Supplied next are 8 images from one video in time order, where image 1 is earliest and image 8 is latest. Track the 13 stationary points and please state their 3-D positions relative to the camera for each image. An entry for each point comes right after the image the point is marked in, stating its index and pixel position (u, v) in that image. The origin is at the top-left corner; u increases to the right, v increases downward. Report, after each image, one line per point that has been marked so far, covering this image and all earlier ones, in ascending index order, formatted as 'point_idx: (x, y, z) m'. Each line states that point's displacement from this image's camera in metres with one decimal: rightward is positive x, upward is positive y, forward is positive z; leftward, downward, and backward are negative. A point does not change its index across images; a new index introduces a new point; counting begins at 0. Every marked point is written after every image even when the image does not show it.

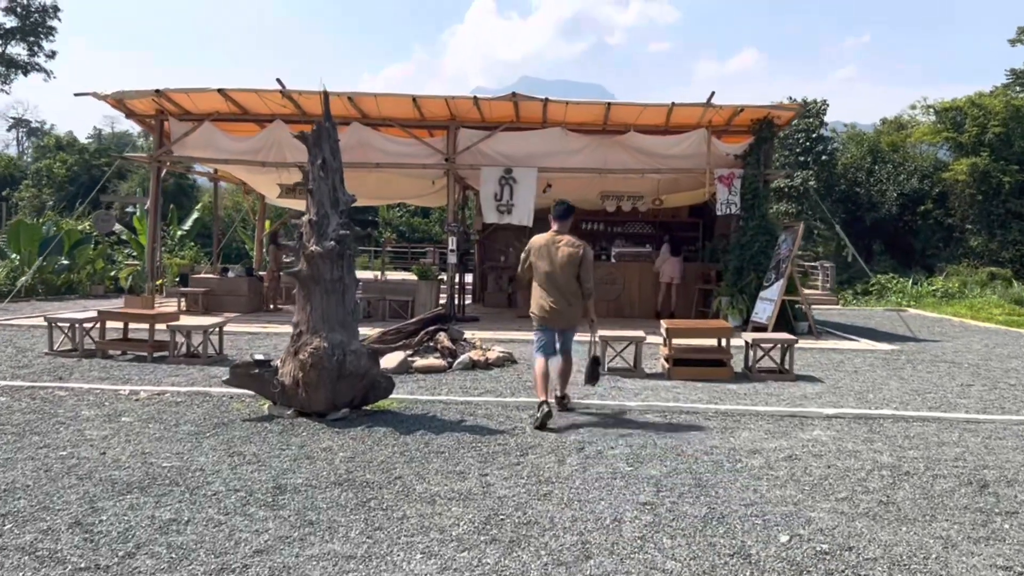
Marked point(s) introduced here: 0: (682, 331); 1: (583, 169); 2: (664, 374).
0: (+1.4, -0.4, +6.8) m
1: (+0.9, +1.6, +11.4) m
2: (+1.2, -0.7, +7.0) m
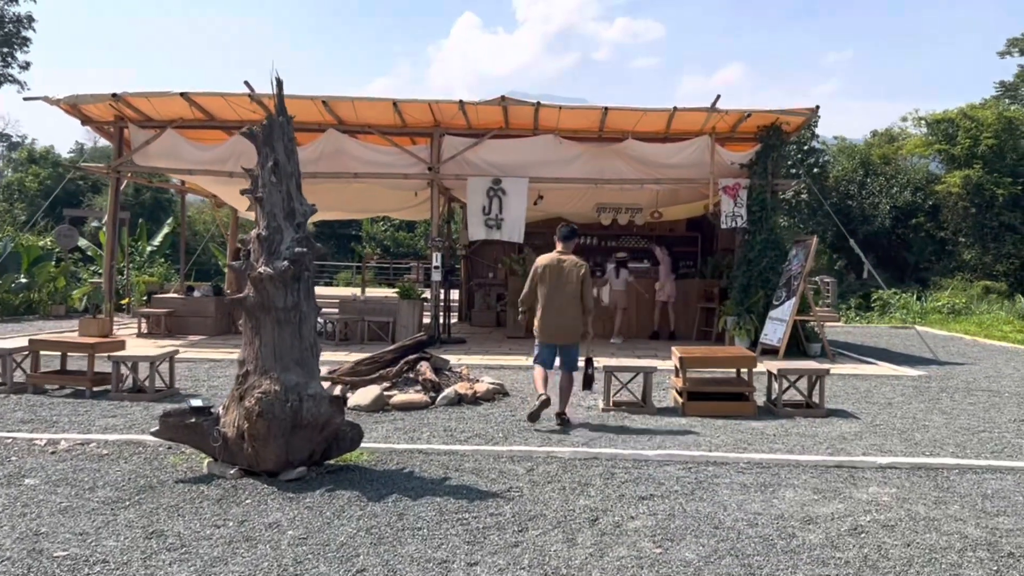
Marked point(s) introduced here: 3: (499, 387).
0: (+1.3, -0.5, +6.0) m
1: (+0.8, +1.3, +10.6) m
2: (+1.2, -0.9, +6.1) m
3: (-0.1, -0.8, +6.6) m
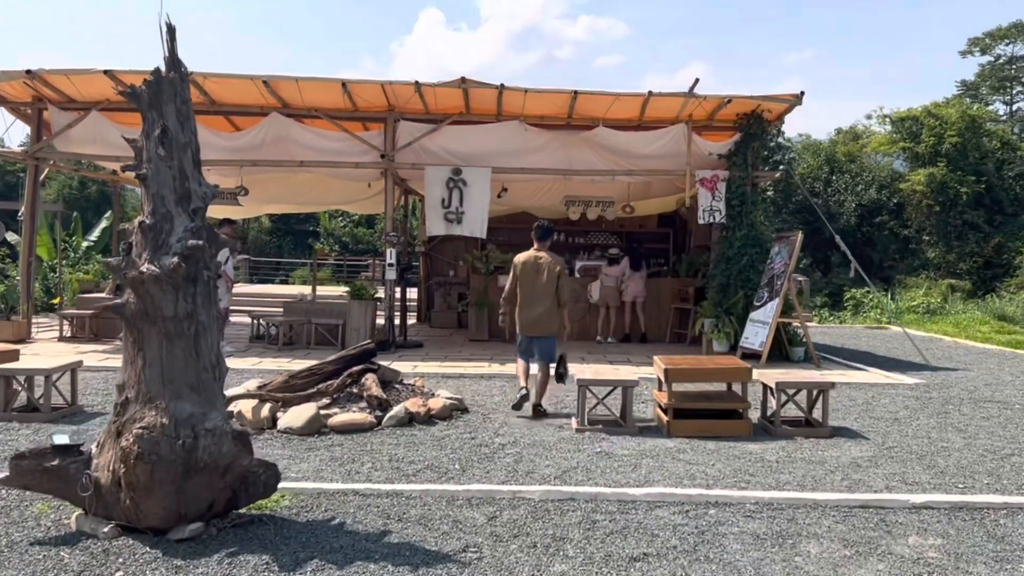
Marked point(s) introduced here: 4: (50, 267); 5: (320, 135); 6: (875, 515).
0: (+1.1, -0.5, +5.2) m
1: (+0.4, +1.3, +9.7) m
2: (+0.9, -0.9, +5.3) m
3: (-0.4, -0.8, +5.8) m
4: (-7.9, +0.3, +14.9) m
5: (-2.2, +1.7, +9.8) m
6: (+1.5, -0.9, +3.6) m
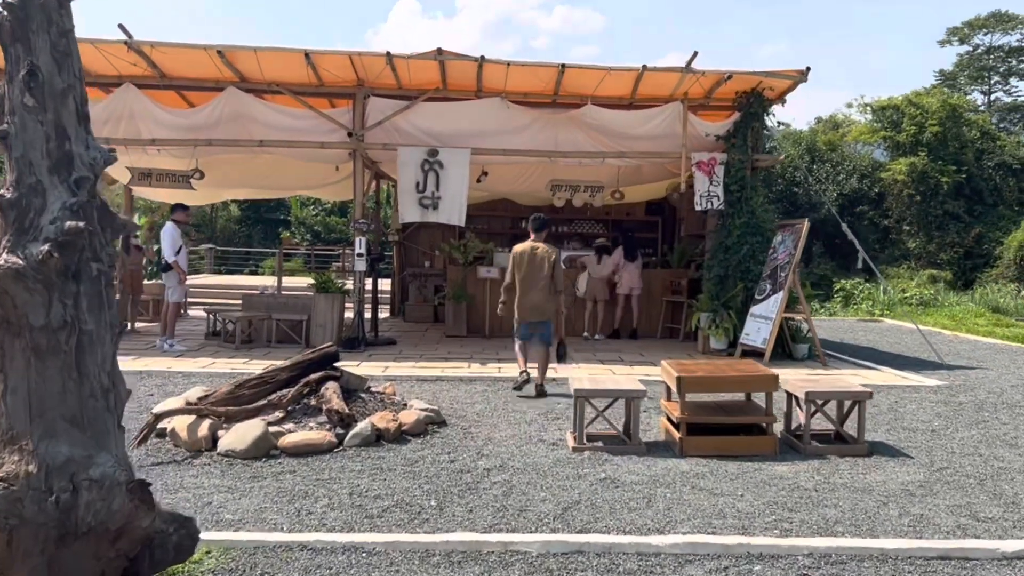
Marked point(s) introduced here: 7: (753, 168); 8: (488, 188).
0: (+1.0, -0.5, +4.4) m
1: (+0.2, +1.4, +8.9) m
2: (+0.8, -0.8, +4.6) m
3: (-0.5, -0.7, +5.0) m
4: (-8.2, +0.5, +13.8) m
5: (-2.4, +1.8, +8.9) m
6: (+1.5, -0.9, +2.9) m
7: (+2.5, +1.3, +9.1) m
8: (-0.3, +1.2, +10.7) m
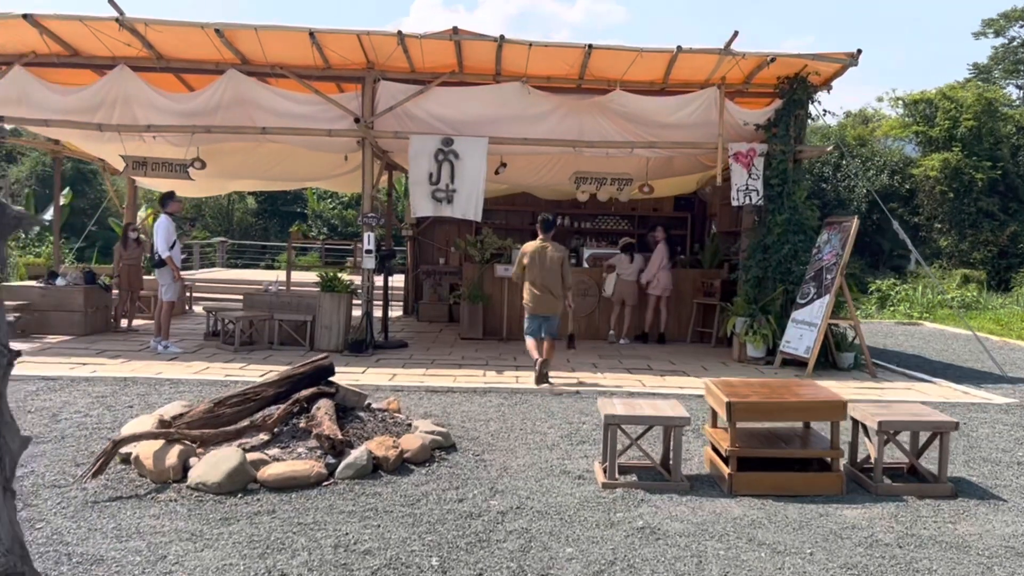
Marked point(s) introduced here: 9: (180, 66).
0: (+1.1, -0.5, +3.8) m
1: (+0.4, +1.4, +8.3) m
2: (+0.9, -0.9, +3.9) m
3: (-0.4, -0.8, +4.3) m
4: (-7.9, +0.6, +13.4) m
5: (-2.2, +1.8, +8.3) m
6: (+1.5, -1.0, +2.2) m
7: (+2.7, +1.2, +8.4) m
8: (-0.1, +1.3, +10.1) m
9: (-3.2, +2.2, +8.4) m
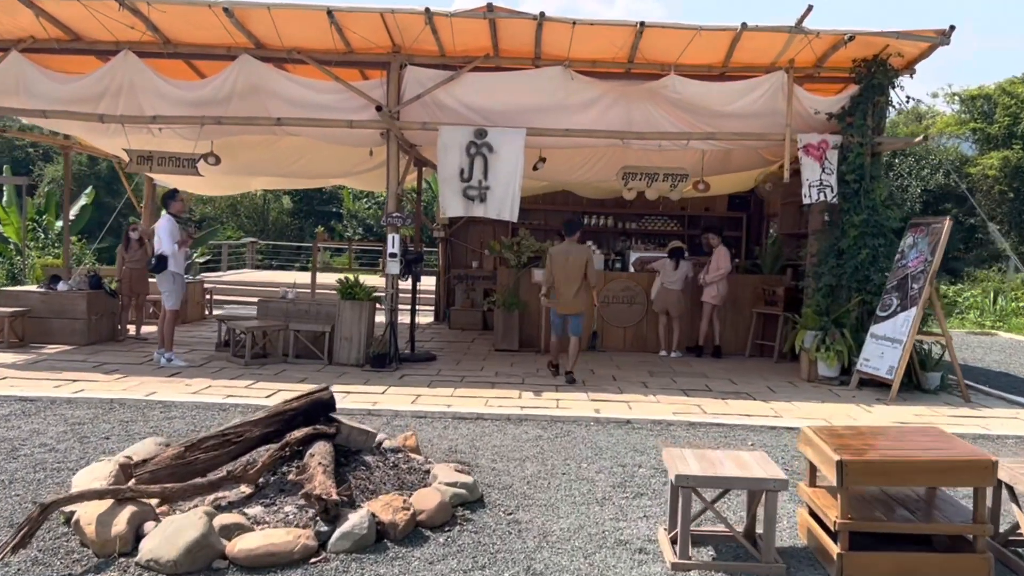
0: (+1.2, -0.6, +2.9) m
1: (+0.7, +1.3, +7.4) m
2: (+1.1, -1.0, +3.0) m
3: (-0.2, -0.8, +3.5) m
4: (-7.4, +0.6, +12.8) m
5: (-1.8, +1.8, +7.5) m
6: (+1.6, -1.1, +1.3) m
7: (+3.1, +1.1, +7.4) m
8: (+0.4, +1.2, +9.2) m
9: (-2.9, +2.1, +7.7) m
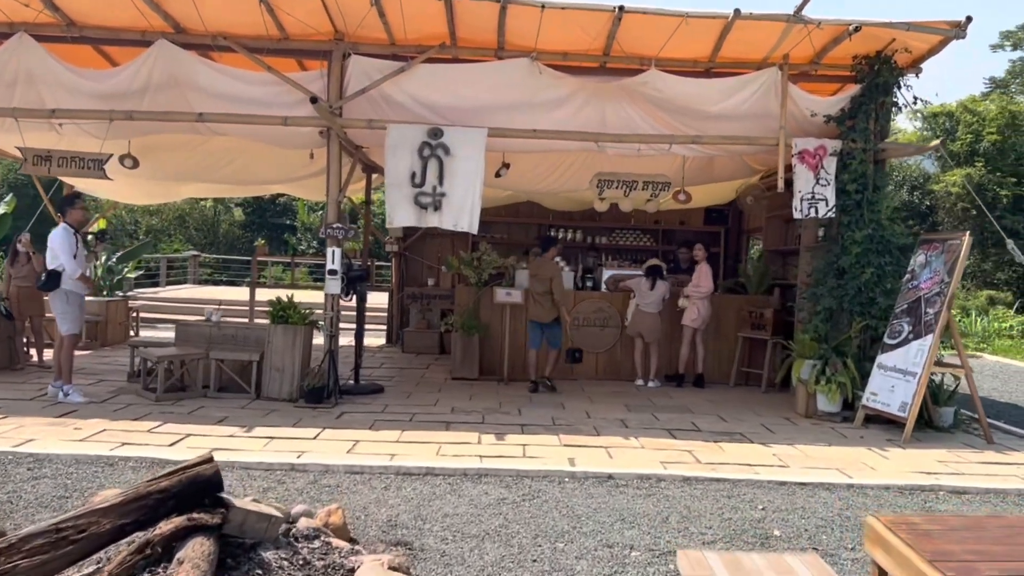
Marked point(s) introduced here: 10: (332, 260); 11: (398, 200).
0: (+1.1, -0.7, +2.0) m
1: (+0.4, +1.2, +6.5) m
2: (+1.0, -1.1, +2.1) m
3: (-0.3, -0.9, +2.5) m
4: (-7.9, +0.3, +11.6) m
5: (-2.1, +1.6, +6.5) m
6: (+1.6, -1.1, +0.4) m
7: (+2.8, +1.0, +6.6) m
8: (0.0, +1.0, +8.3) m
9: (-3.2, +1.9, +6.6) m
10: (-1.3, +0.2, +6.5) m
11: (-0.8, +0.7, +6.4) m
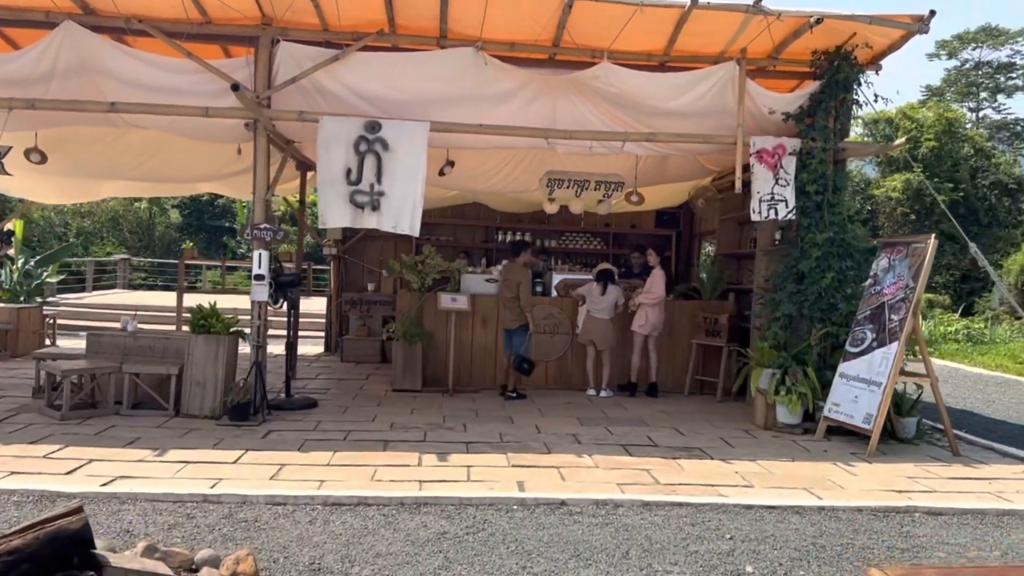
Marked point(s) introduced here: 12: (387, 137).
0: (+1.0, -0.7, +1.6) m
1: (0.0, +1.1, +6.1) m
2: (+0.8, -1.1, +1.7) m
3: (-0.5, -1.0, +2.1) m
4: (-8.6, +0.2, +10.6) m
5: (-2.5, +1.6, +6.0) m
6: (+1.6, -1.2, +0.1) m
7: (+2.4, +0.9, +6.3) m
8: (-0.5, +0.9, +7.9) m
9: (-3.6, +1.9, +6.0) m
10: (-1.7, +0.2, +6.0) m
11: (-1.2, +0.6, +5.9) m
12: (-0.9, +1.0, +6.0) m
